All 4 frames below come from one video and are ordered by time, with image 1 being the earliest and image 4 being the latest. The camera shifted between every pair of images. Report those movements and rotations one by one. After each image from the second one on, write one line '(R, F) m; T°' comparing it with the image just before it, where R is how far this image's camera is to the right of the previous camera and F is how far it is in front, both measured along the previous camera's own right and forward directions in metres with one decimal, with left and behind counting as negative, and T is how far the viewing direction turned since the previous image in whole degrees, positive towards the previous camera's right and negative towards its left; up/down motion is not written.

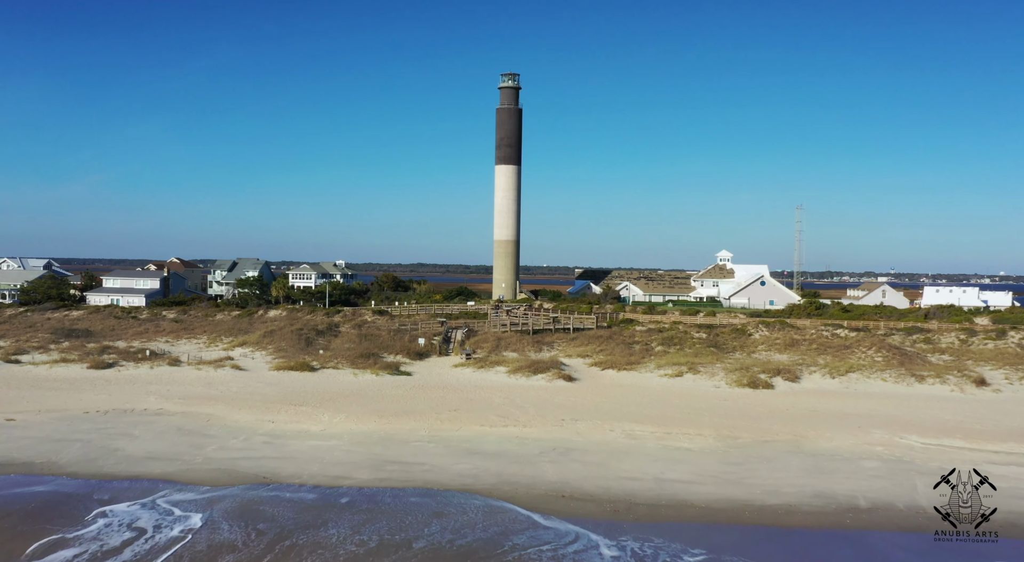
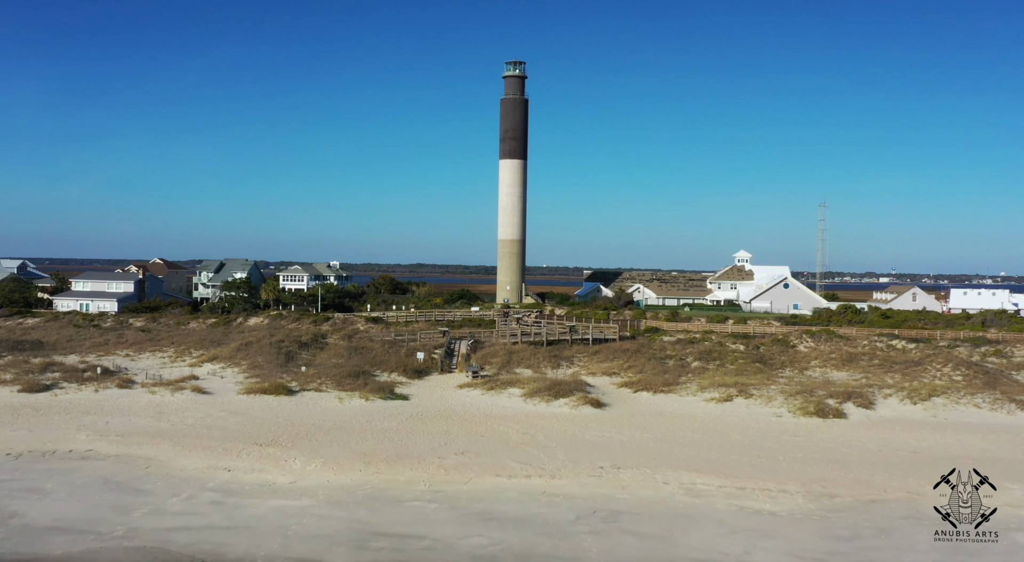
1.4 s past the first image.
(-0.6, +6.4) m; 0°
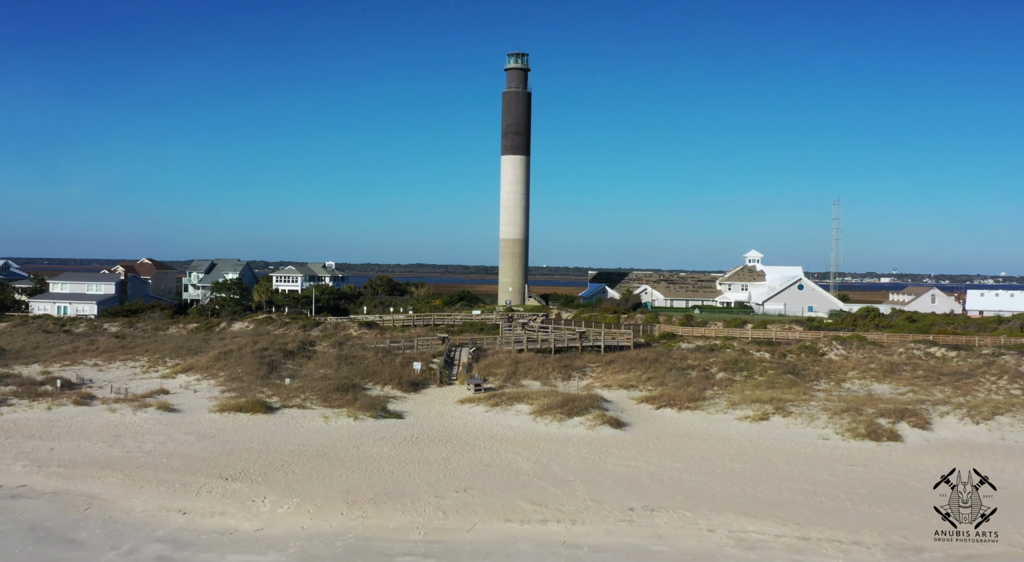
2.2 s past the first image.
(-0.3, +3.7) m; 0°
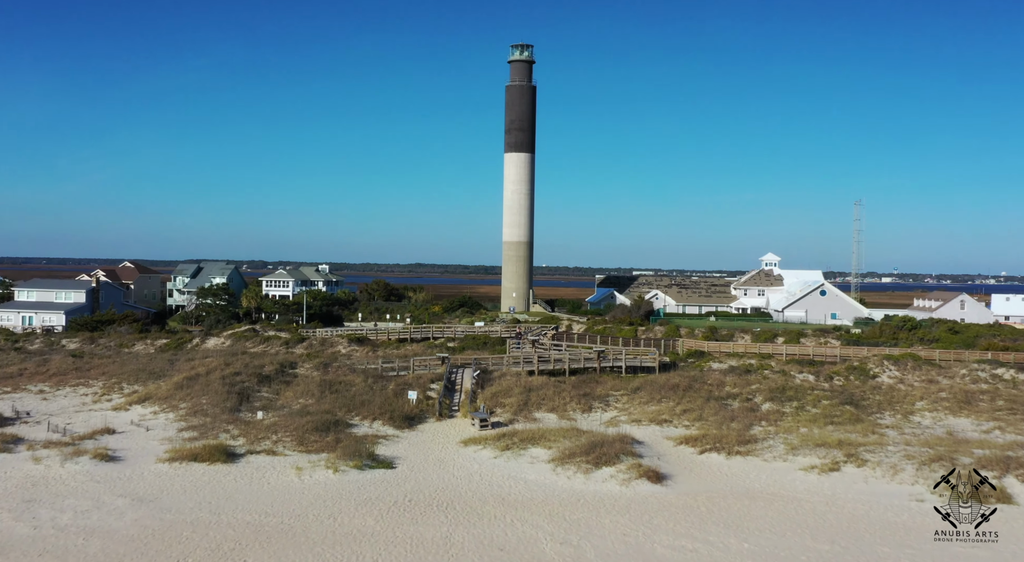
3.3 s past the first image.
(-0.4, +5.2) m; 0°
